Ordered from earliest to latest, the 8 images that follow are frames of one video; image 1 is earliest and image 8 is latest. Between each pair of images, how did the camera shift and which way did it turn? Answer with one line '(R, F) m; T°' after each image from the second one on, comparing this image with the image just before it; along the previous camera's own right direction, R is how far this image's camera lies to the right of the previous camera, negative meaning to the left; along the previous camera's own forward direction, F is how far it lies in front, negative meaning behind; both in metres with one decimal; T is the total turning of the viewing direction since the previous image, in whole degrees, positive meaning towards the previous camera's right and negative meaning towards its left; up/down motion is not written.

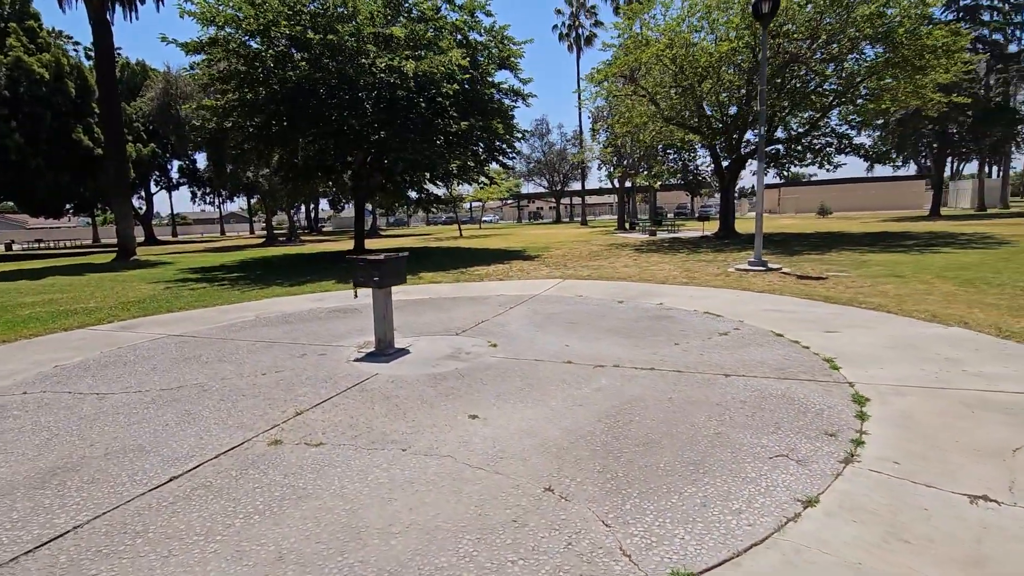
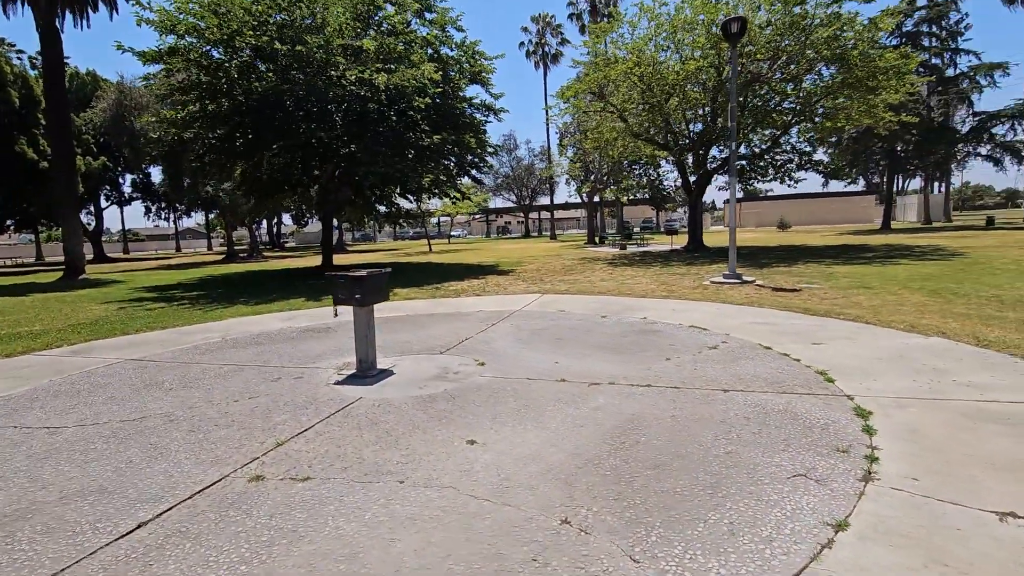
(-0.2, +0.2) m; +4°
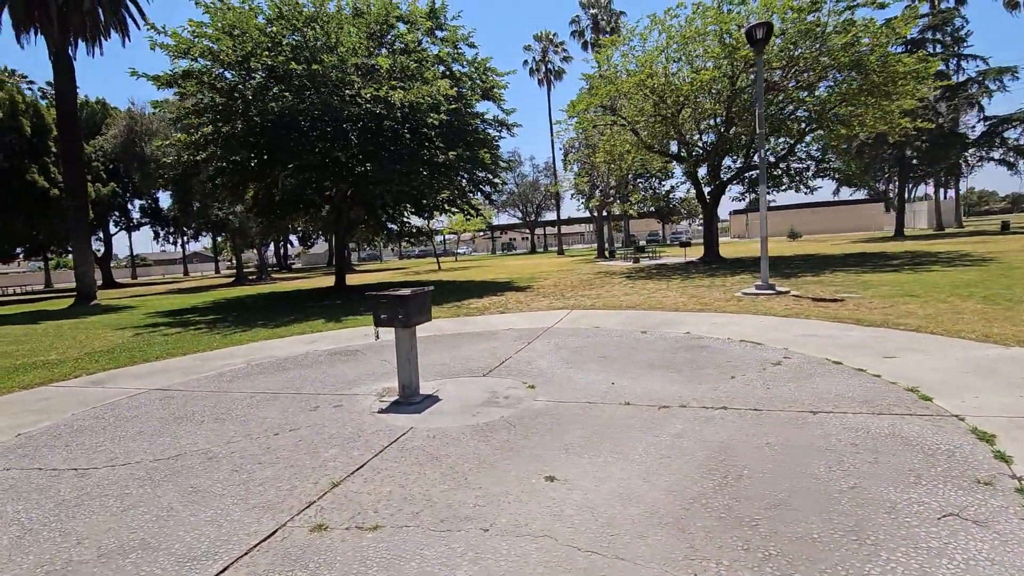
(-0.5, +0.4) m; 0°
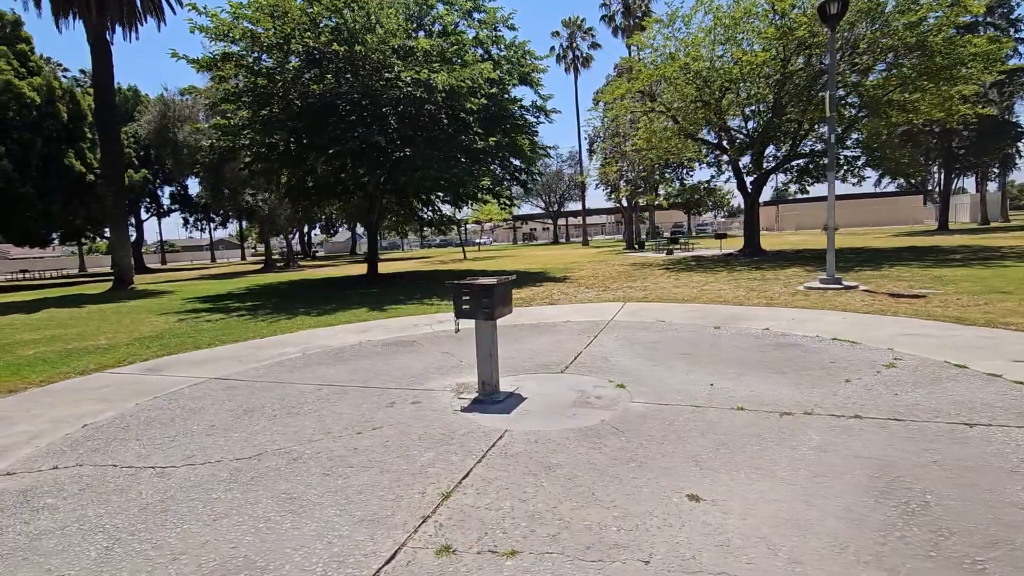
(-0.8, +0.4) m; -2°
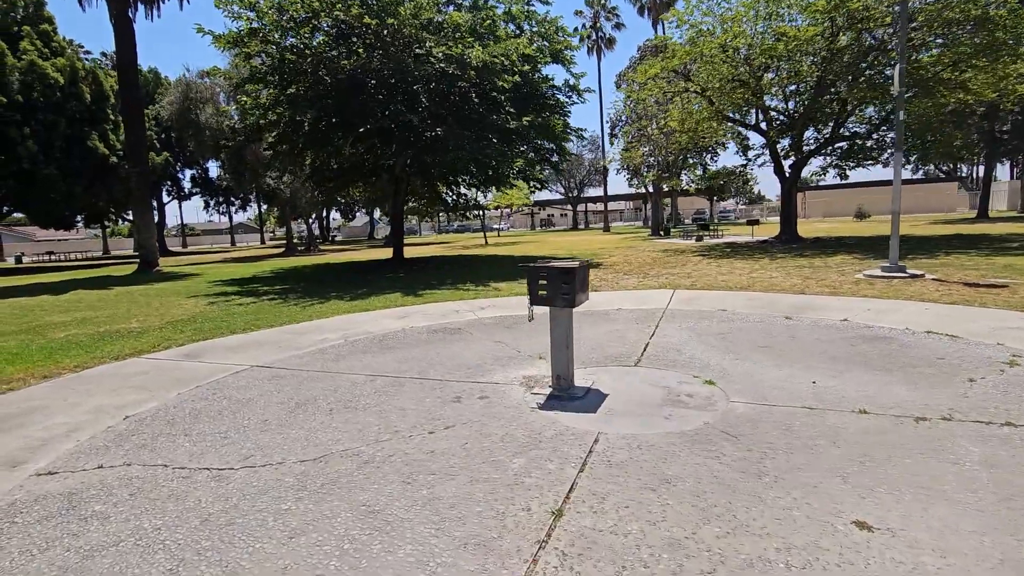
(-0.6, +0.5) m; -2°
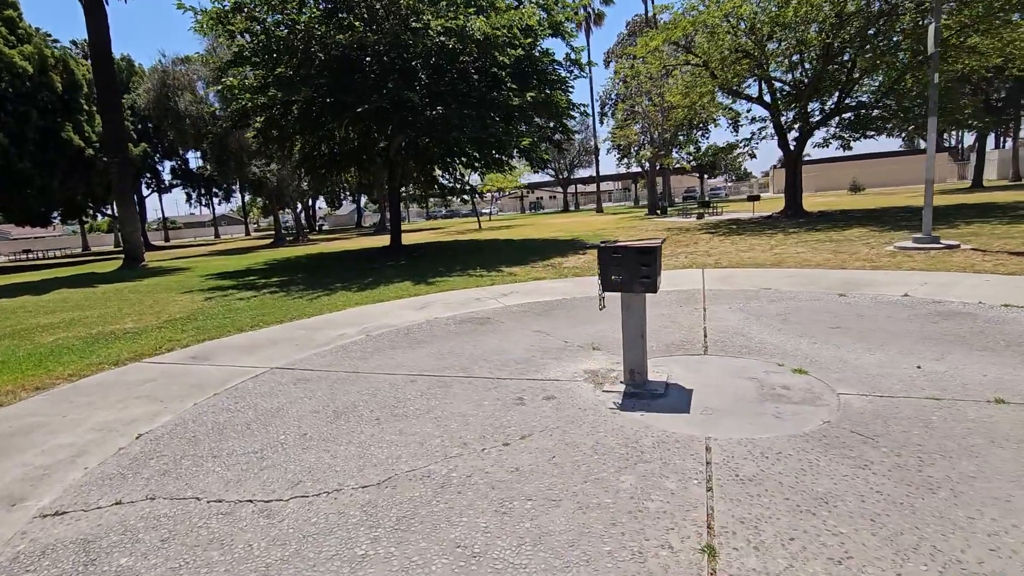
(-0.6, +0.6) m; +1°
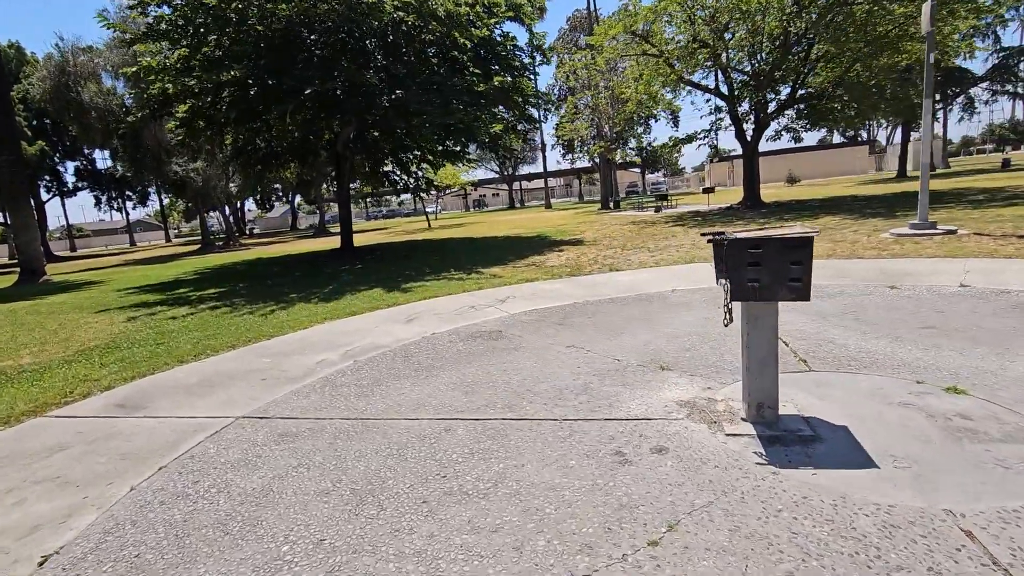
(-0.9, +1.3) m; +6°
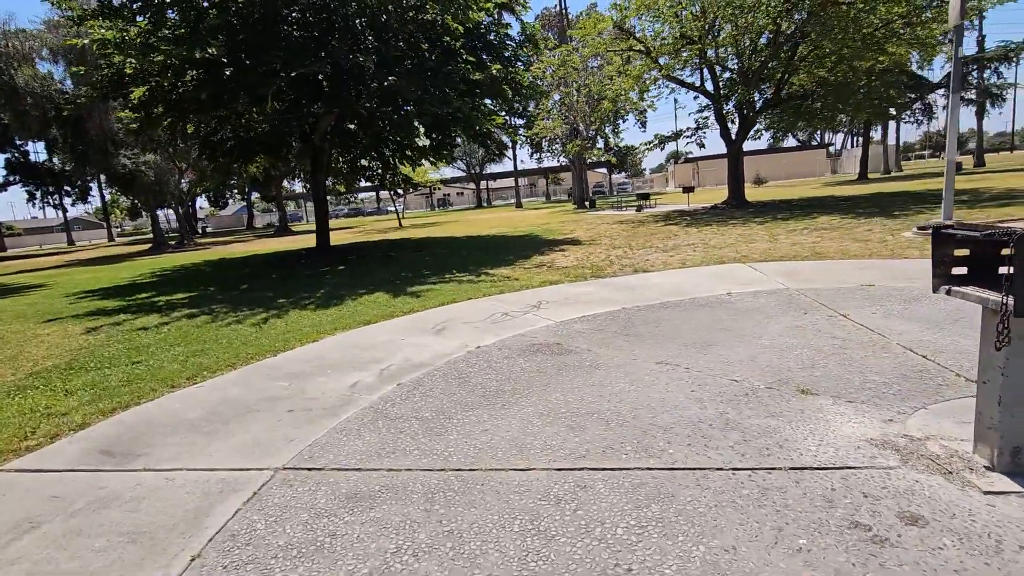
(-1.1, +0.9) m; +4°
